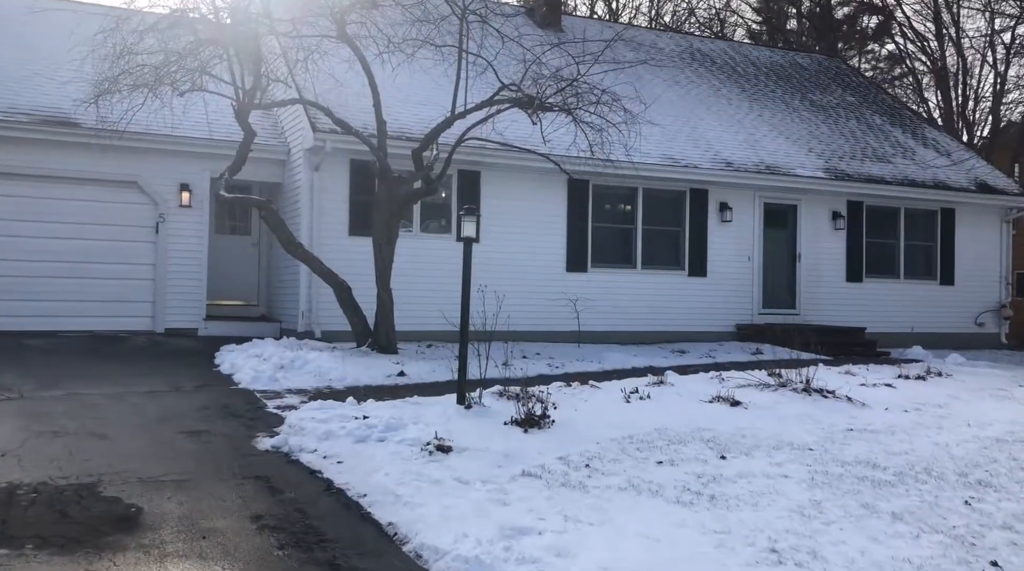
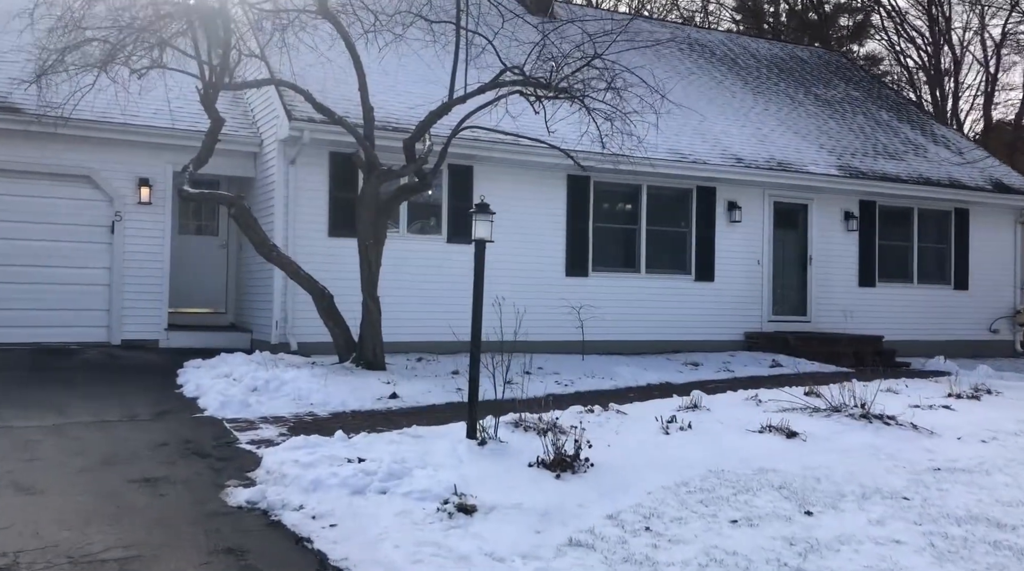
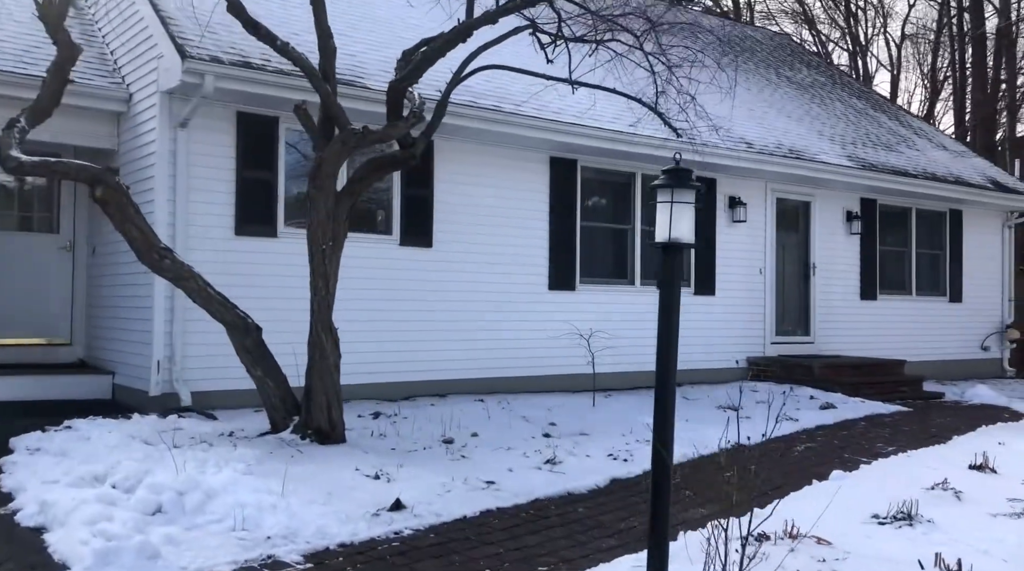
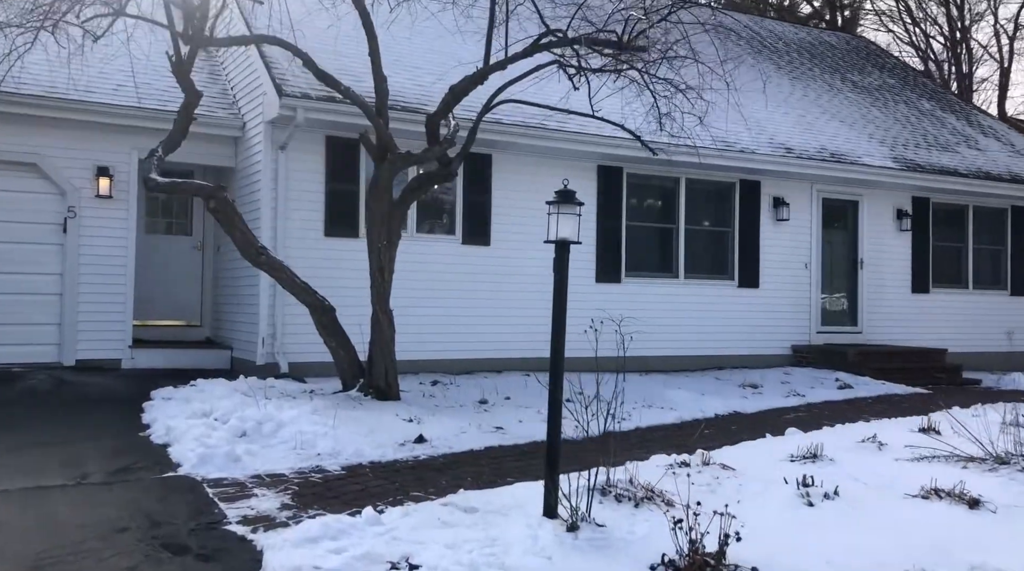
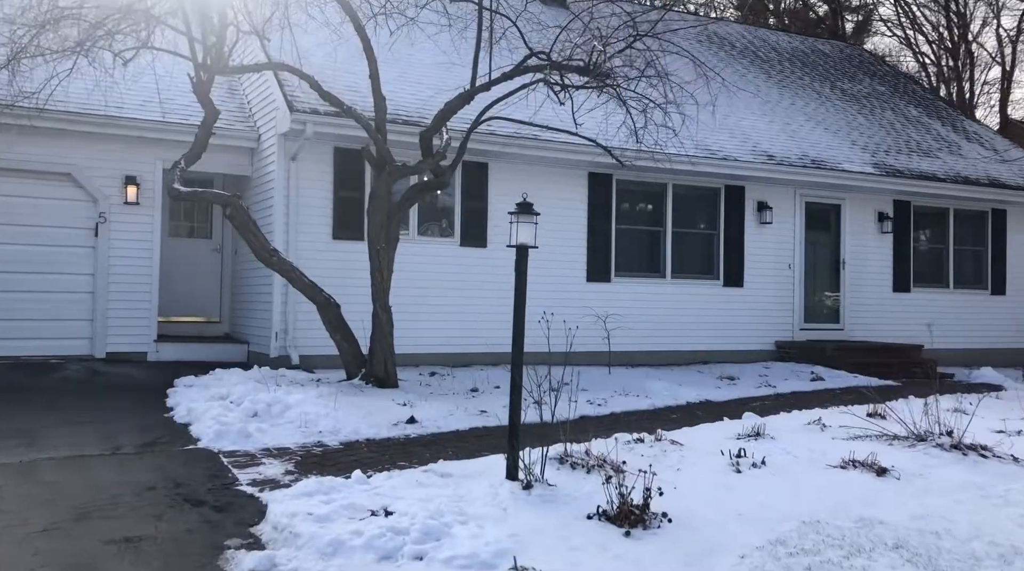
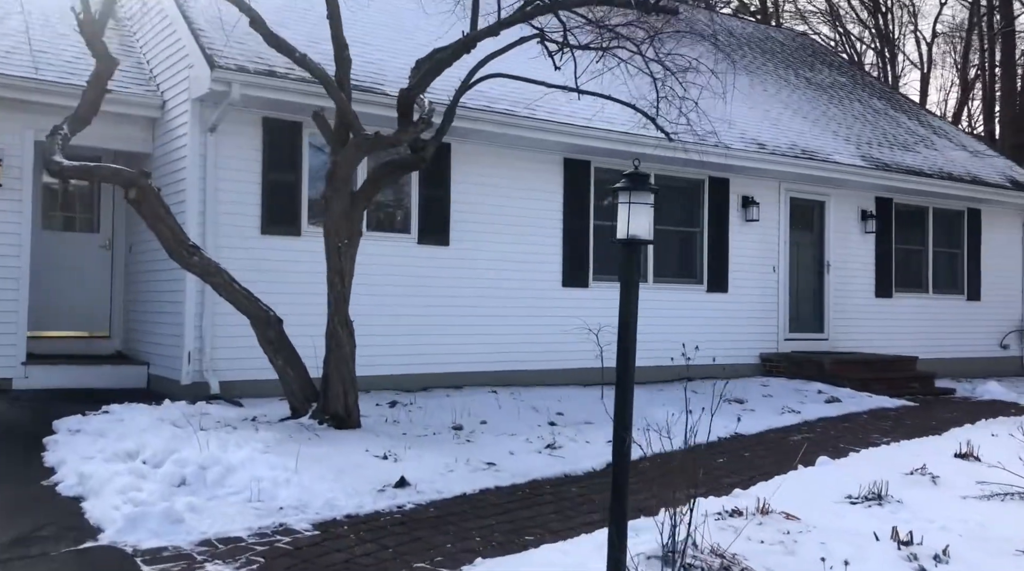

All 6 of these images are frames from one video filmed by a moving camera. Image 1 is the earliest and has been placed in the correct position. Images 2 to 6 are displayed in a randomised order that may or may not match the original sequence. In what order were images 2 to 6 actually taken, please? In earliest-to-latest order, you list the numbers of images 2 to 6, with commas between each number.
2, 5, 4, 6, 3
